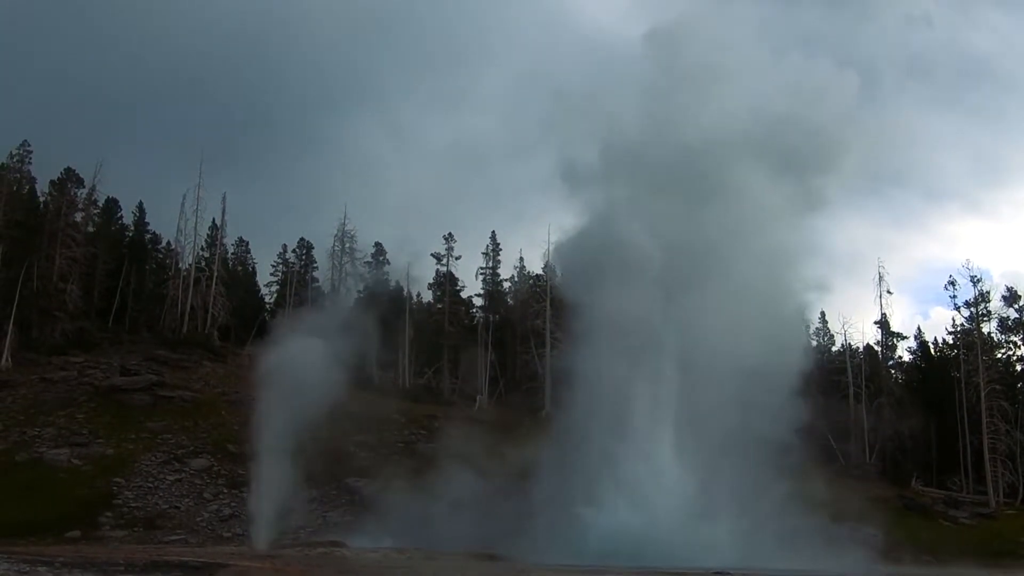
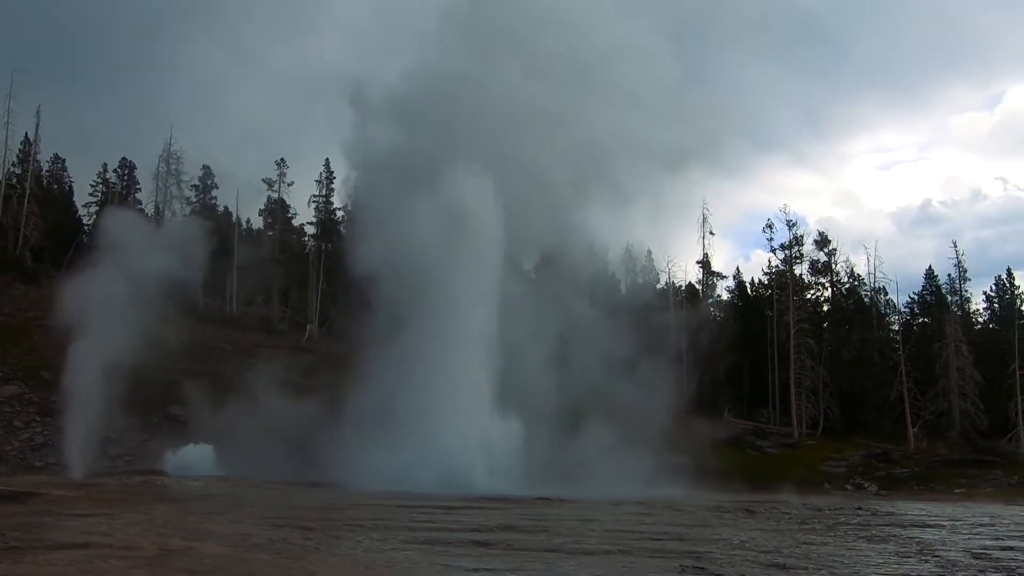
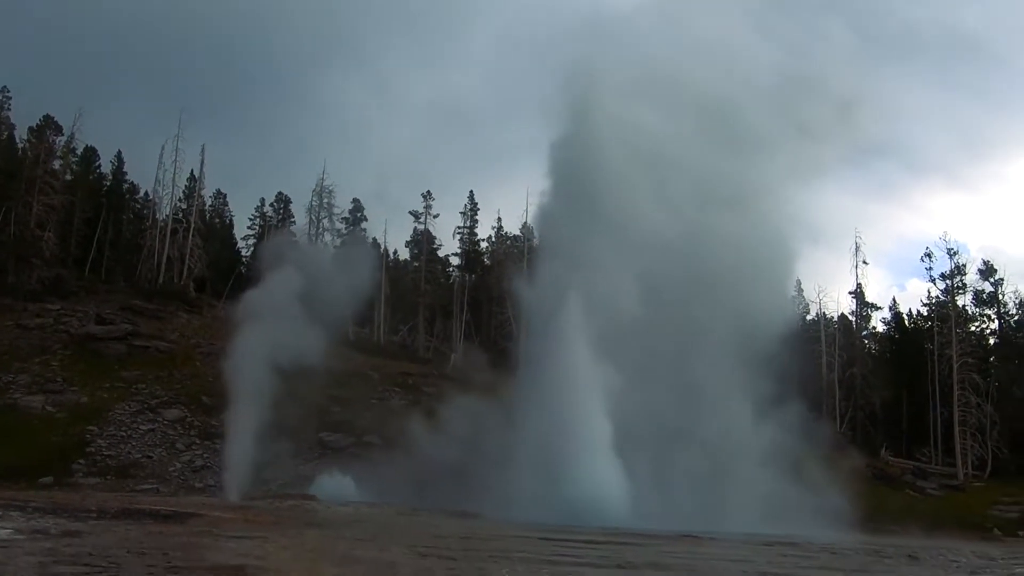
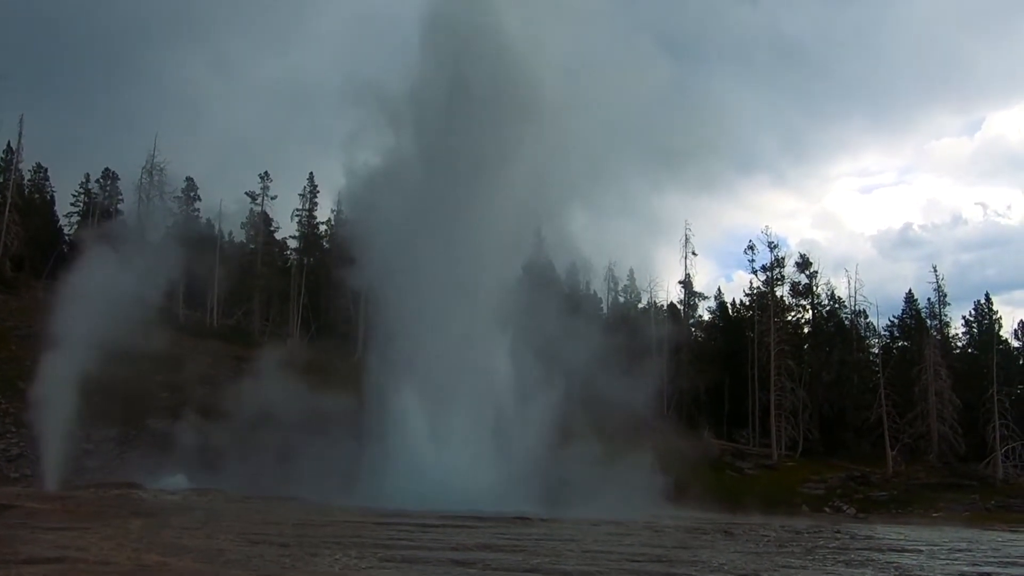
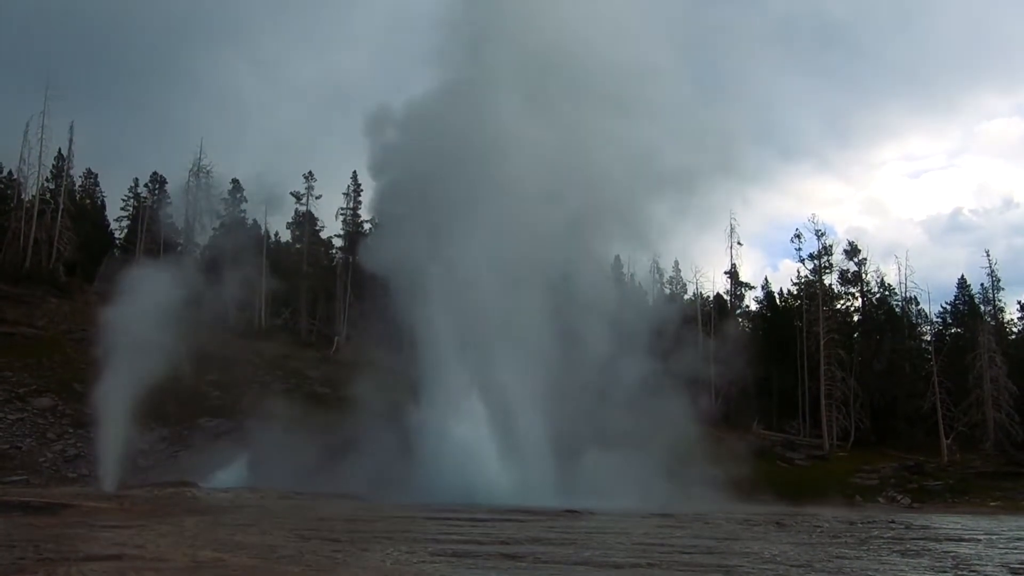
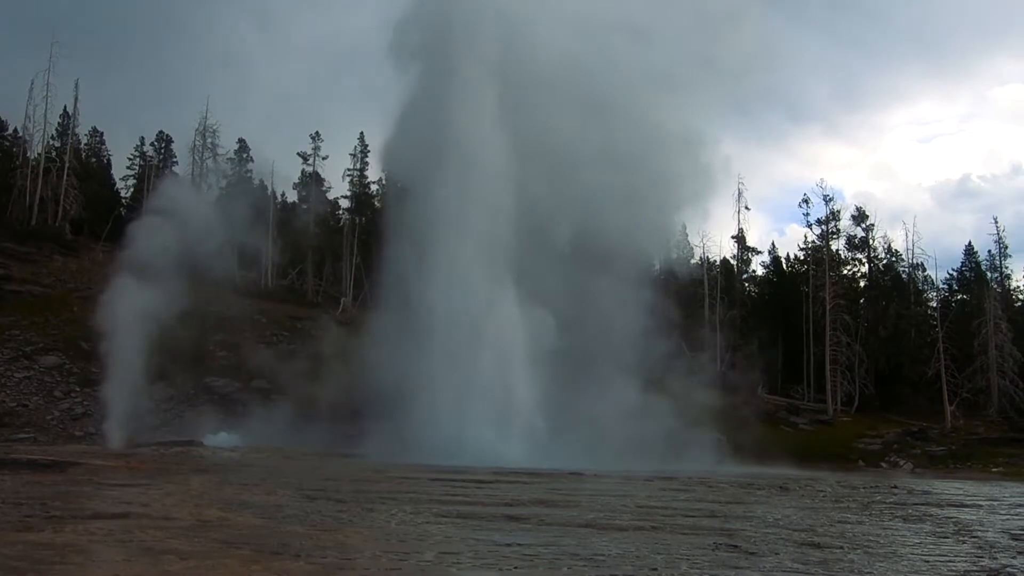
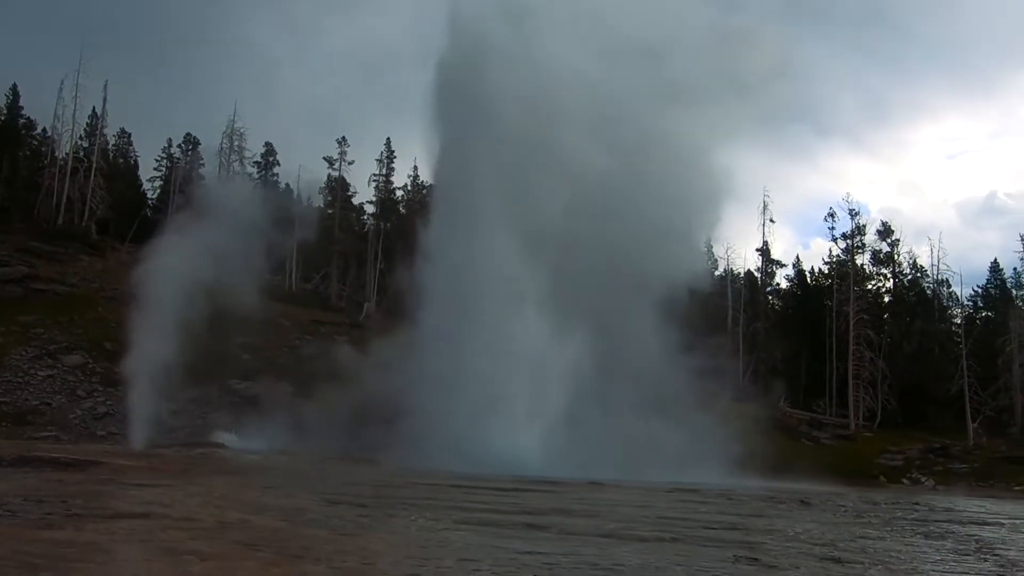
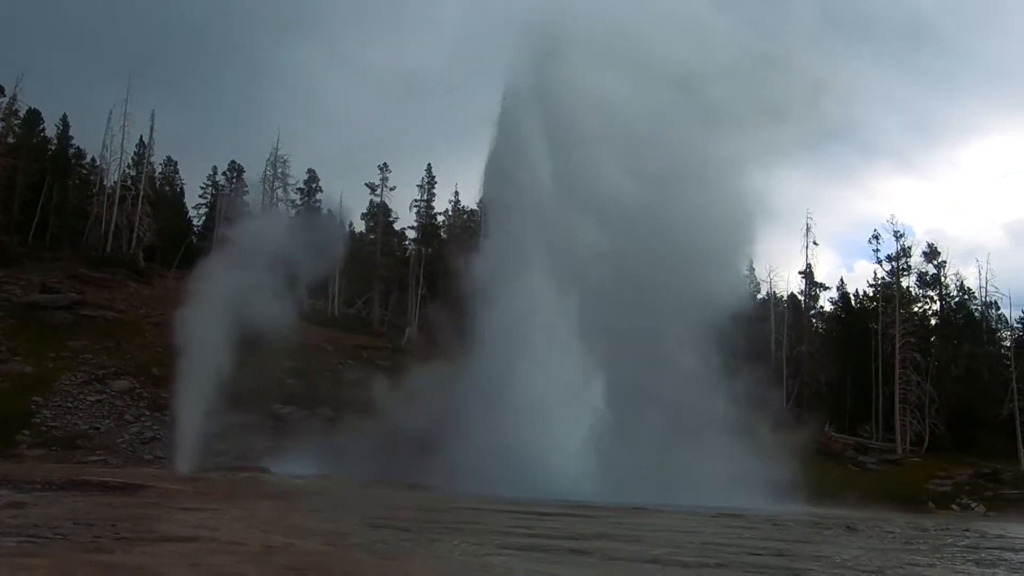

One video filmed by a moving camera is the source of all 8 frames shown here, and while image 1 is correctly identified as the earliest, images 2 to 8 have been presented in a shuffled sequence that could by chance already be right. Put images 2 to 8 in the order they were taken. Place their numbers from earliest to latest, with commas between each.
3, 8, 7, 6, 5, 2, 4
